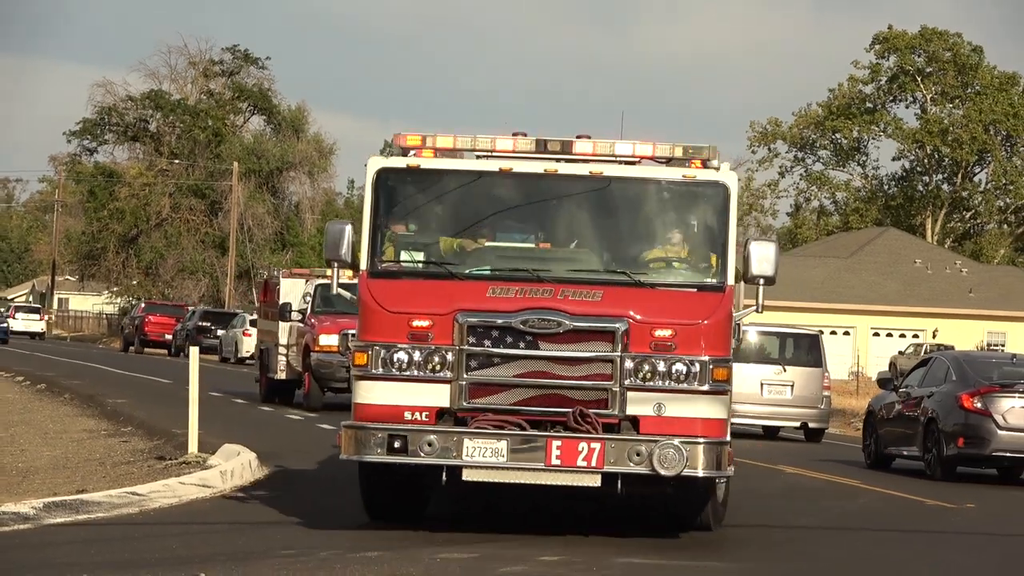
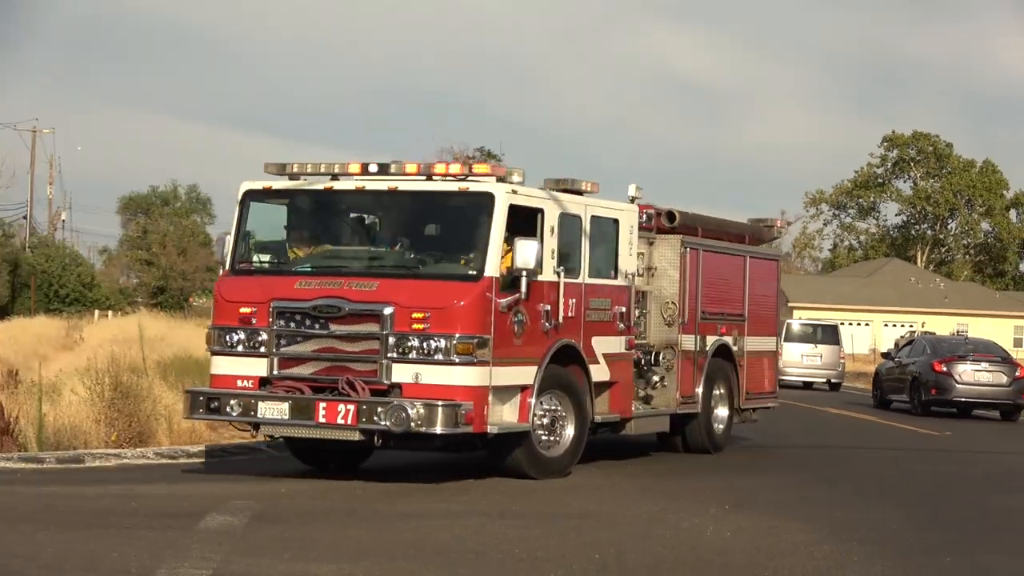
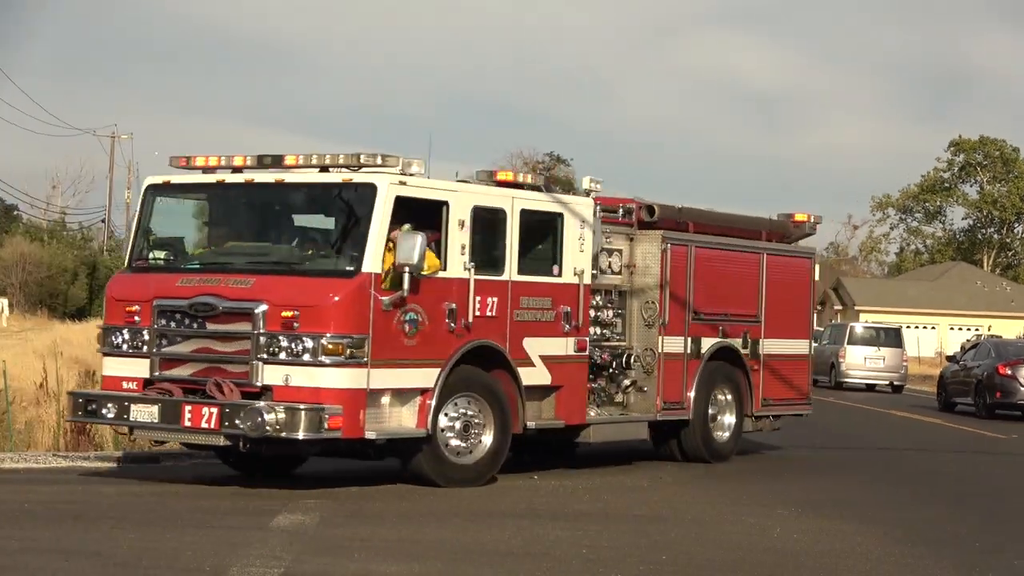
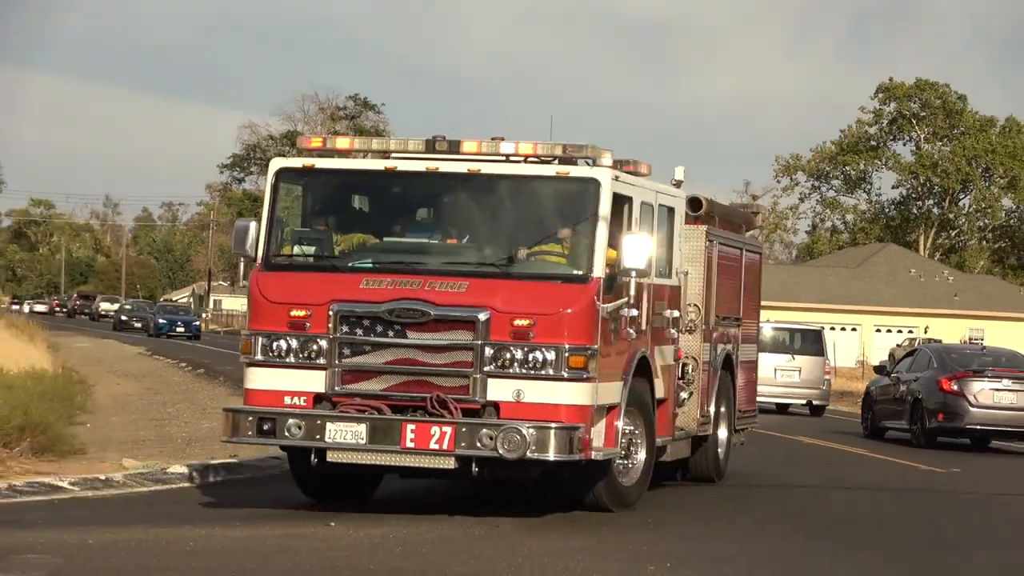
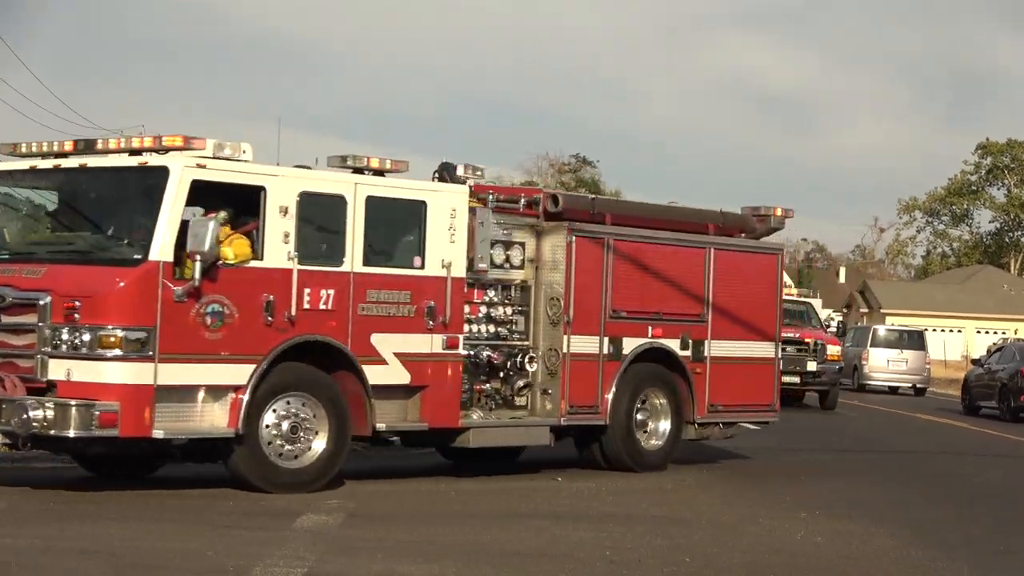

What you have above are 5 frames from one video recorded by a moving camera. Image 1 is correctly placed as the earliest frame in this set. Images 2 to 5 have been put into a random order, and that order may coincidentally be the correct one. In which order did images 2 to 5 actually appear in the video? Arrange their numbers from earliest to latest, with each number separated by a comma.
4, 2, 3, 5
